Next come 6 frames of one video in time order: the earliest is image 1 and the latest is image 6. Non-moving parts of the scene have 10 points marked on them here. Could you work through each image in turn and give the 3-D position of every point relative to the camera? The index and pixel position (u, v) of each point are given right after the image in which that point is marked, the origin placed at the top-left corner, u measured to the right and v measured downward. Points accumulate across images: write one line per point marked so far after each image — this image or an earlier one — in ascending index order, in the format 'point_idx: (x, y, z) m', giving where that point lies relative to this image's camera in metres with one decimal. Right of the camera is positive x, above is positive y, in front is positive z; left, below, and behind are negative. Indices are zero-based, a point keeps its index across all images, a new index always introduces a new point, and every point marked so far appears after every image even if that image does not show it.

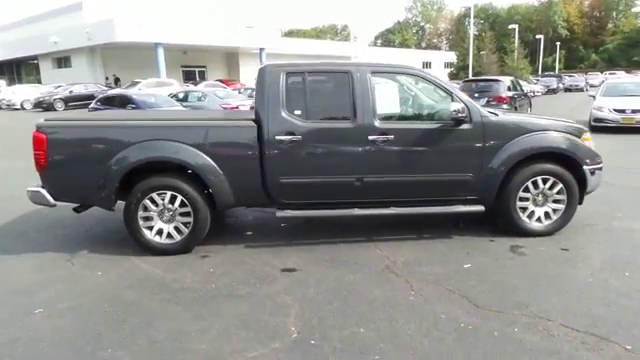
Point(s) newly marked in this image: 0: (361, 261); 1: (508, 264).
0: (+0.4, -0.8, +4.4) m
1: (+1.8, -0.8, +4.2) m
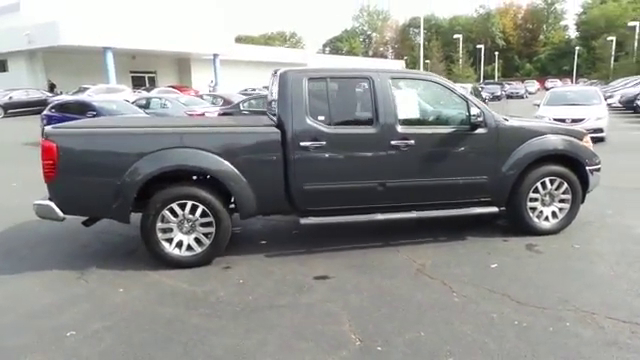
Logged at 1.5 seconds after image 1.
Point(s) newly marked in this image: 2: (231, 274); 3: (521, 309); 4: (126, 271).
0: (+0.7, -0.8, +4.5) m
1: (+2.1, -0.8, +4.4) m
2: (-0.9, -0.9, +4.4) m
3: (+1.6, -1.0, +3.5) m
4: (-1.9, -0.9, +4.5) m
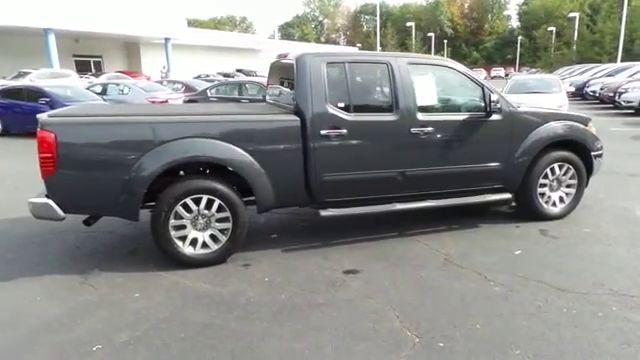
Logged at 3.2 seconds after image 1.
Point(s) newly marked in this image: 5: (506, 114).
0: (+0.9, -0.7, +4.4) m
1: (+2.3, -0.7, +4.5) m
2: (-0.6, -0.8, +4.1) m
3: (+1.9, -0.9, +3.5) m
4: (-1.7, -0.9, +4.1) m
5: (+2.0, +0.7, +4.9) m
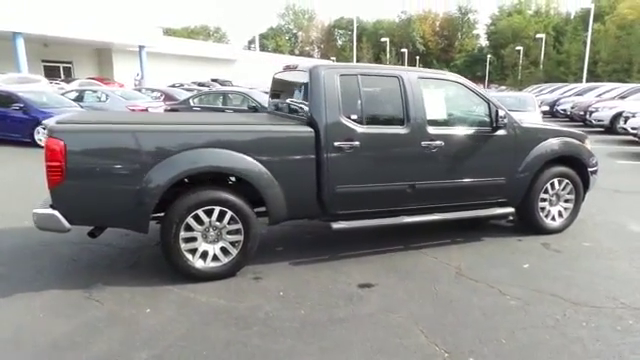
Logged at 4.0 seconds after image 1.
0: (+1.1, -0.9, +4.4) m
1: (+2.4, -0.8, +4.6) m
2: (-0.5, -0.9, +4.0) m
3: (+2.1, -1.0, +3.6) m
4: (-1.6, -0.9, +3.9) m
5: (+2.1, +0.6, +5.0) m
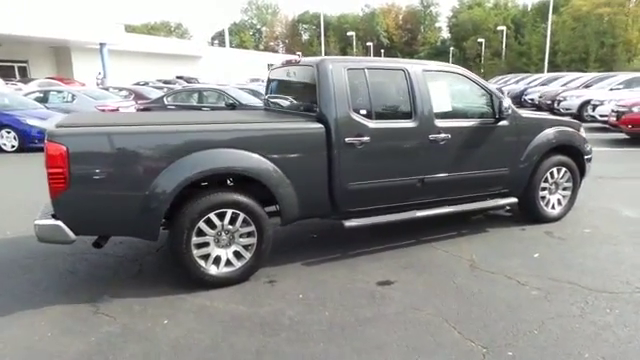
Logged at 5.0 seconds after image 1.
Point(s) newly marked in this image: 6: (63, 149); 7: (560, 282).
0: (+1.2, -0.8, +4.3) m
1: (+2.5, -0.7, +4.6) m
2: (-0.3, -0.9, +3.9) m
3: (+2.3, -0.9, +3.6) m
4: (-1.4, -1.0, +3.7) m
5: (+2.1, +0.7, +5.0) m
6: (-1.9, +0.2, +3.3) m
7: (+2.1, -0.9, +3.9) m
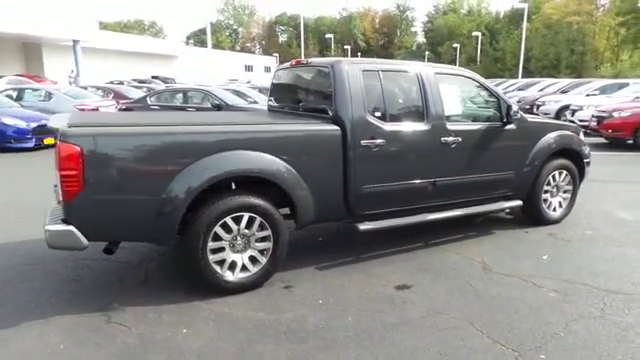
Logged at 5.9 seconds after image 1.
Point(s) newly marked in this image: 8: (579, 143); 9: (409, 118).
0: (+1.3, -0.8, +4.3) m
1: (+2.6, -0.7, +4.7) m
2: (-0.2, -1.0, +3.8) m
3: (+2.4, -1.0, +3.7) m
4: (-1.2, -1.0, +3.6) m
5: (+2.2, +0.6, +5.1) m
6: (-1.8, +0.2, +3.2) m
7: (+2.2, -0.9, +3.9) m
8: (+3.2, +0.5, +5.6) m
9: (+0.9, +0.6, +4.4) m
